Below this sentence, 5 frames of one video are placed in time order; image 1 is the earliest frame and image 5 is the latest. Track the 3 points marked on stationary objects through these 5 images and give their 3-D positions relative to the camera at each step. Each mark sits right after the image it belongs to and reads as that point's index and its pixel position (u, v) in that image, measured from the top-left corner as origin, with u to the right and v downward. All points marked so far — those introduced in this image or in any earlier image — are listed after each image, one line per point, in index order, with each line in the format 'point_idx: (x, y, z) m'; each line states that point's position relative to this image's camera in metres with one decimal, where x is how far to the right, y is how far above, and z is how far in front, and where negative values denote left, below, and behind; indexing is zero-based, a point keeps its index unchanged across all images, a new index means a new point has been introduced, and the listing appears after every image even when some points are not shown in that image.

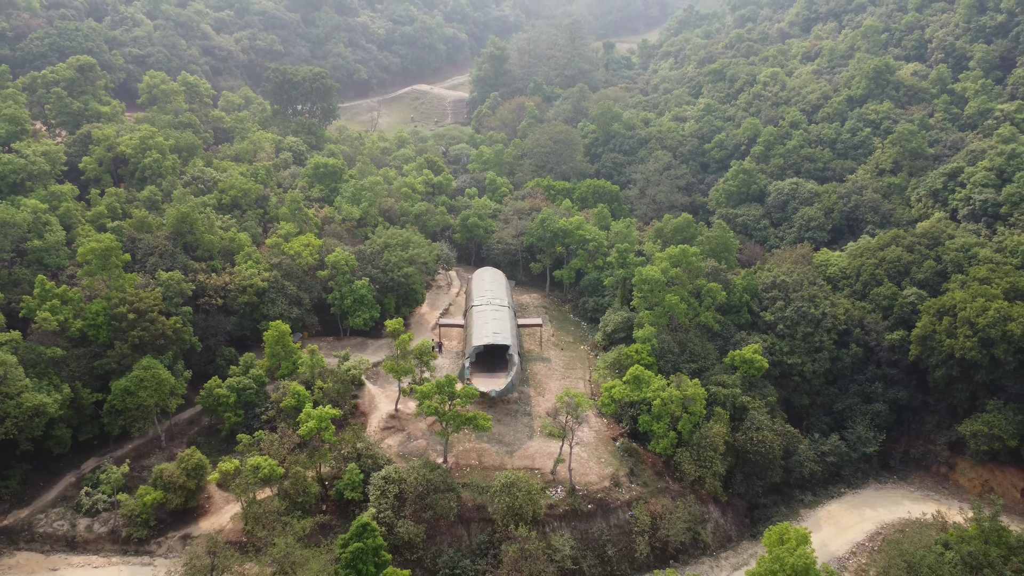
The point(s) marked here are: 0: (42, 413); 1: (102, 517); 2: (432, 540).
0: (-11.4, -3.0, +19.5) m
1: (-10.0, -5.6, +19.6) m
2: (-1.9, -6.2, +19.5) m
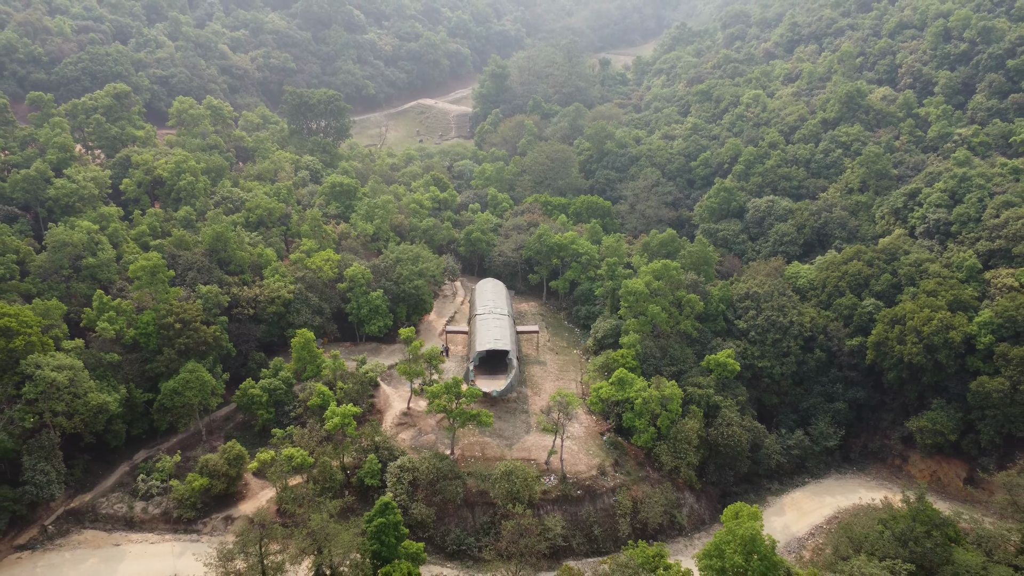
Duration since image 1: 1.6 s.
0: (-11.5, -3.4, +22.5) m
1: (-10.0, -6.0, +22.6) m
2: (-2.0, -6.6, +22.5) m
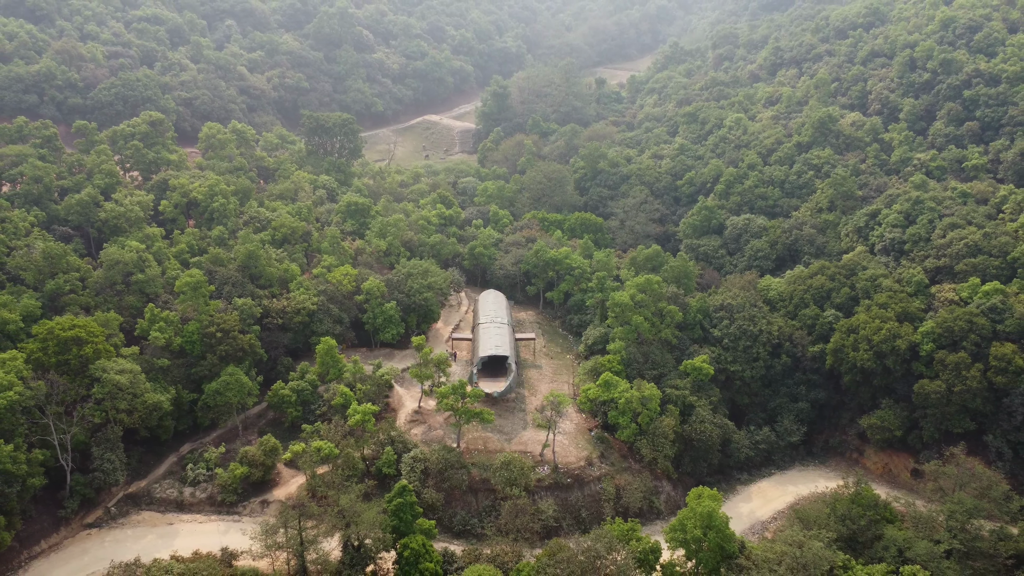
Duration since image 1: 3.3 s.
0: (-11.5, -3.9, +26.1) m
1: (-10.1, -6.4, +26.1) m
2: (-2.0, -7.0, +26.0) m
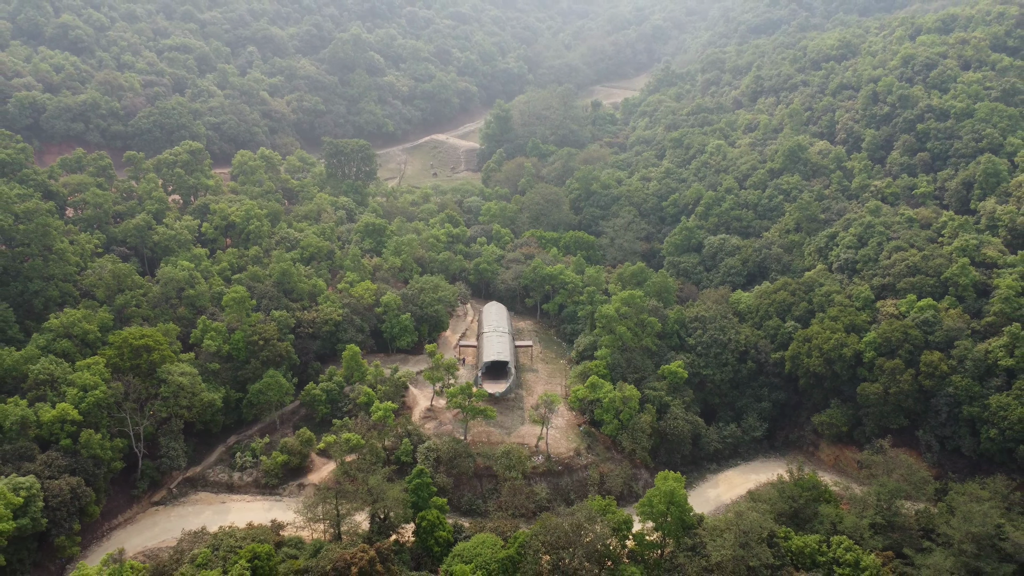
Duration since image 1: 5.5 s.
0: (-11.5, -4.5, +30.8) m
1: (-10.1, -7.0, +30.8) m
2: (-2.1, -7.7, +30.7) m
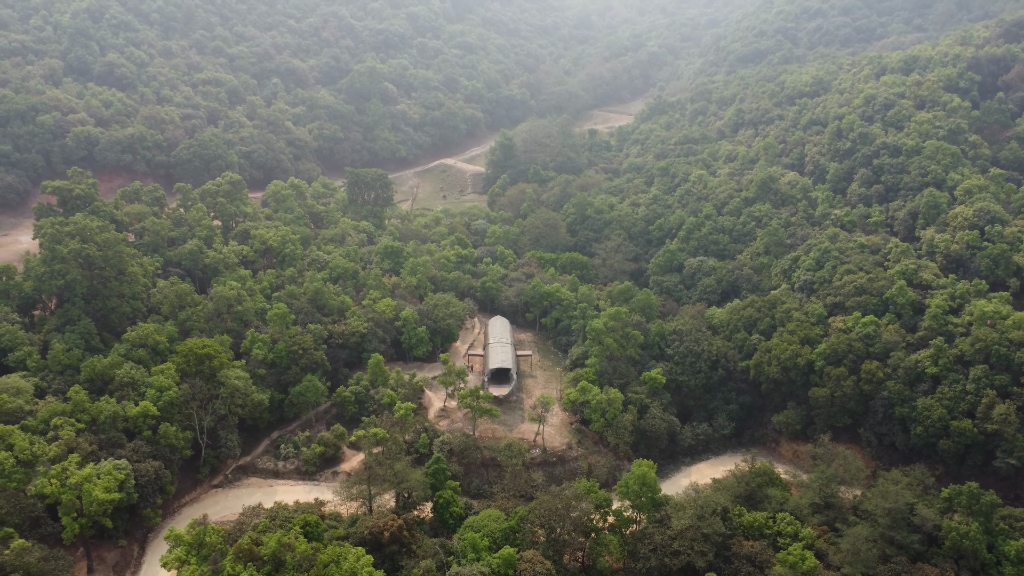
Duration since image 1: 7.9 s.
0: (-11.5, -5.3, +36.5) m
1: (-10.1, -7.8, +36.5) m
2: (-2.0, -8.5, +36.3) m
